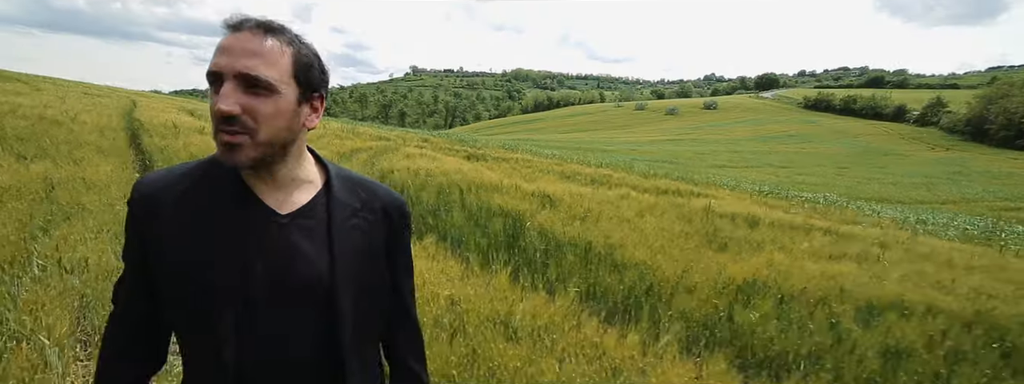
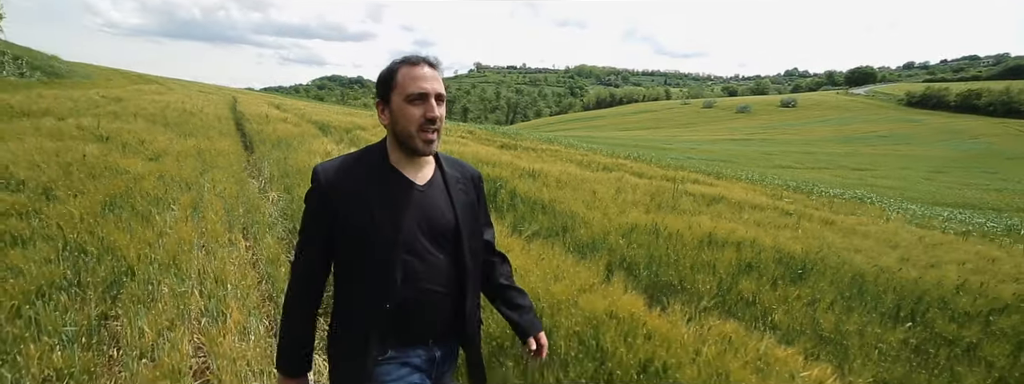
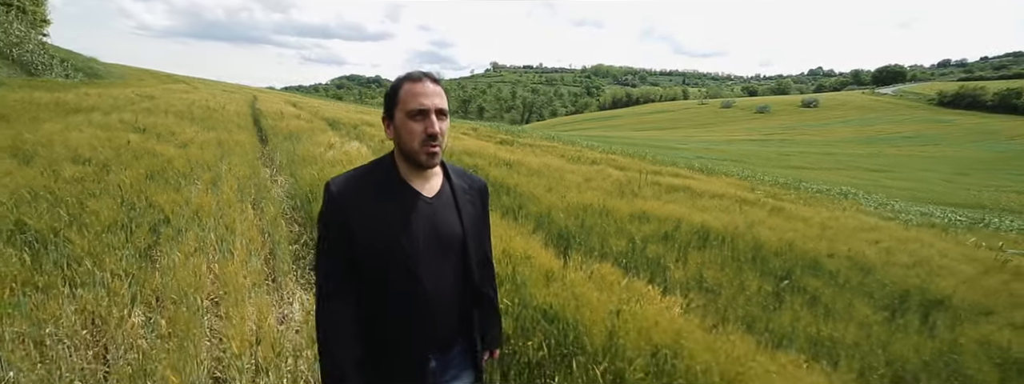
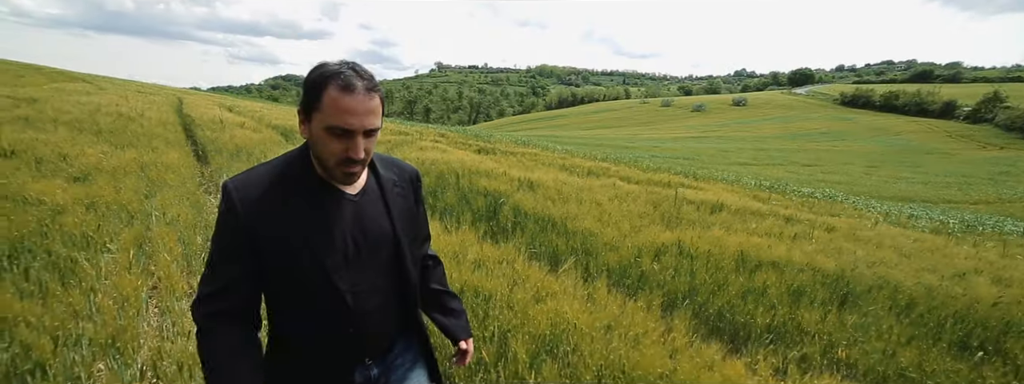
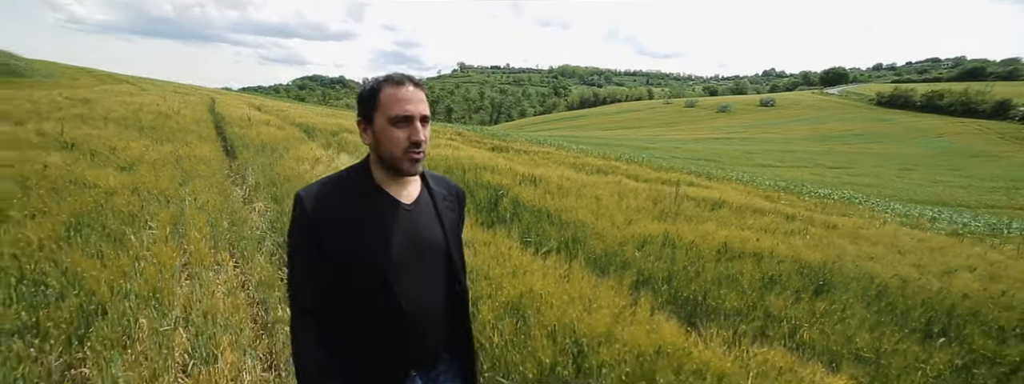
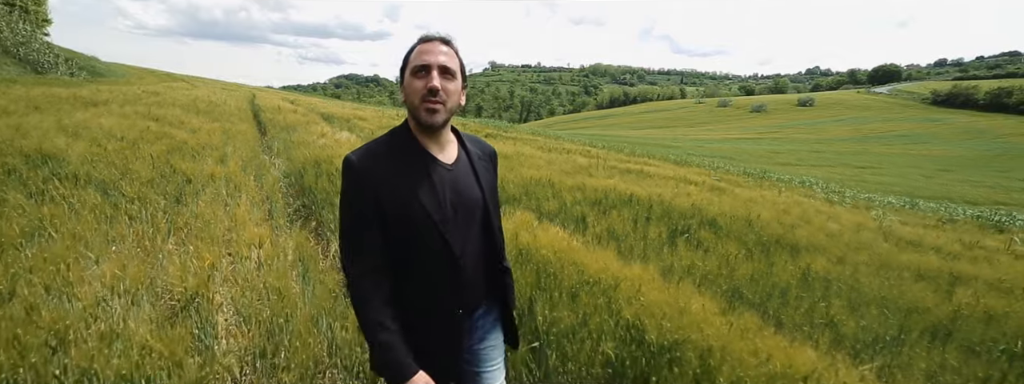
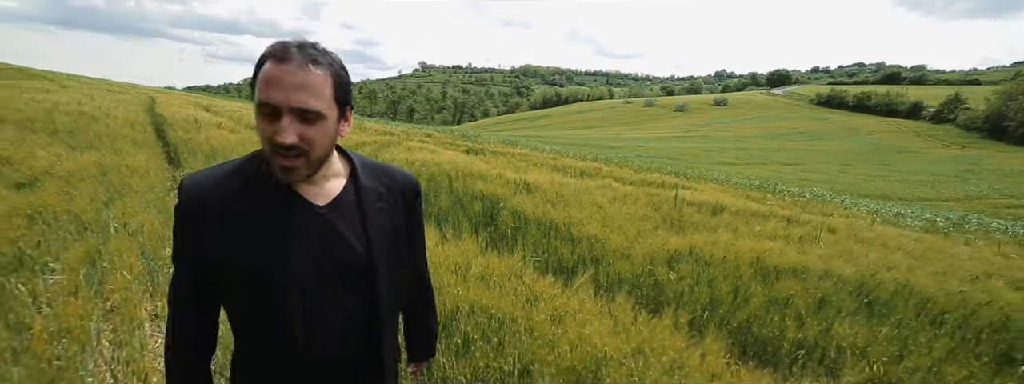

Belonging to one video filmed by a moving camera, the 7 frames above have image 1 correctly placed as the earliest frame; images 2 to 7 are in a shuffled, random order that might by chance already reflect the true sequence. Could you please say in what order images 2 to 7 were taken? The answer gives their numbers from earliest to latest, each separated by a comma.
7, 4, 5, 2, 3, 6
